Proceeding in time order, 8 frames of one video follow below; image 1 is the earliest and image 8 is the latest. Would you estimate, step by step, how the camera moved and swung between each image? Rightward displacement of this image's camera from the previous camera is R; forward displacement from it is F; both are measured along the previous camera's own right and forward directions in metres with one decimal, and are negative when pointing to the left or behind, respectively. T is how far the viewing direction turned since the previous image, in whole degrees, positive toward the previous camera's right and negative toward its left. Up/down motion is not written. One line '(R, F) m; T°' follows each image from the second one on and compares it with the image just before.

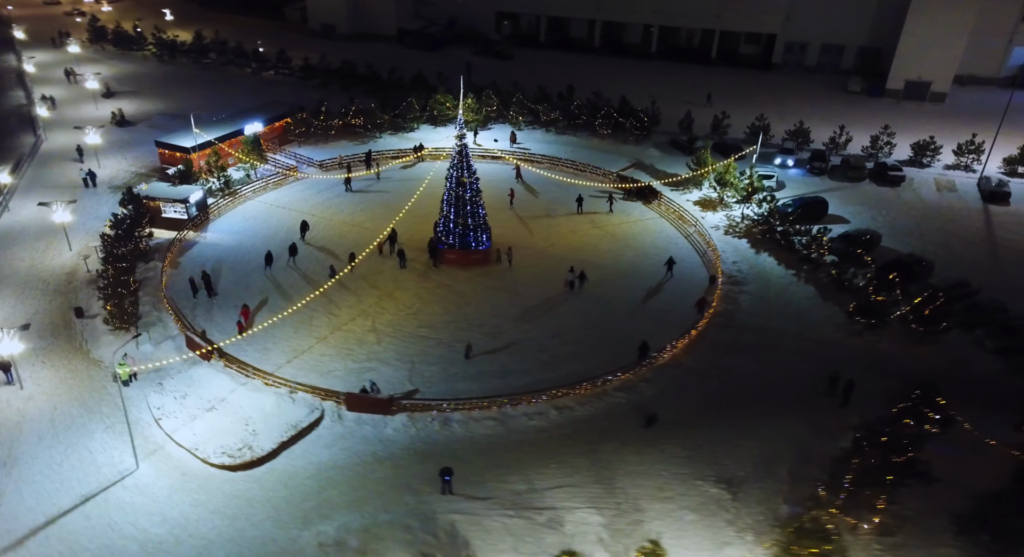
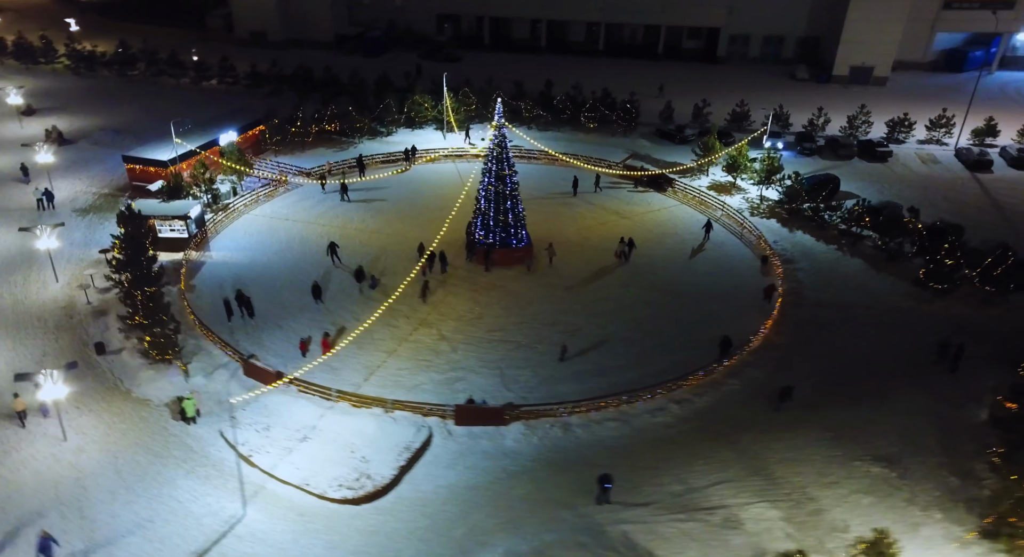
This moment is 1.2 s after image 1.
(-4.0, +1.3) m; +6°
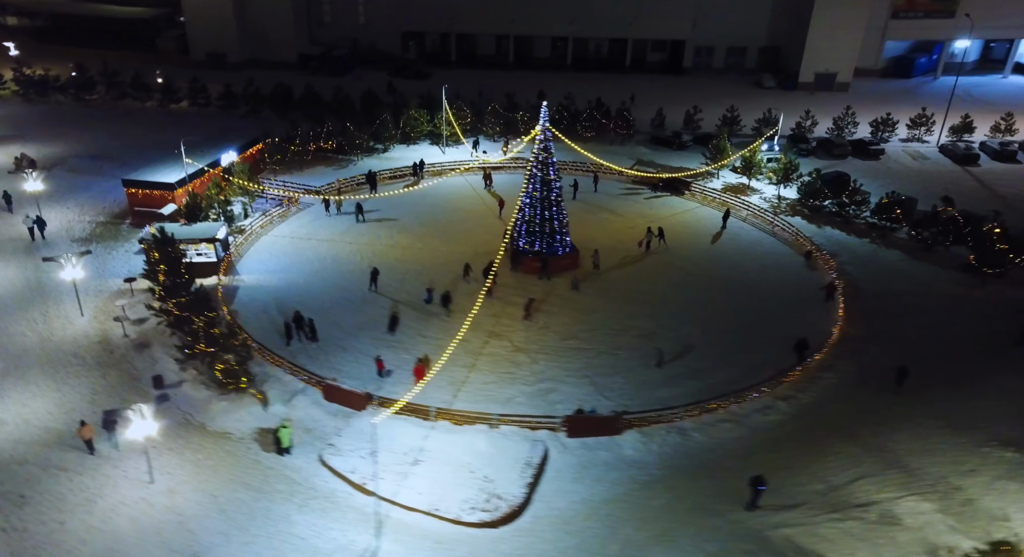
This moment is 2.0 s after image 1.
(-3.2, +0.6) m; +4°
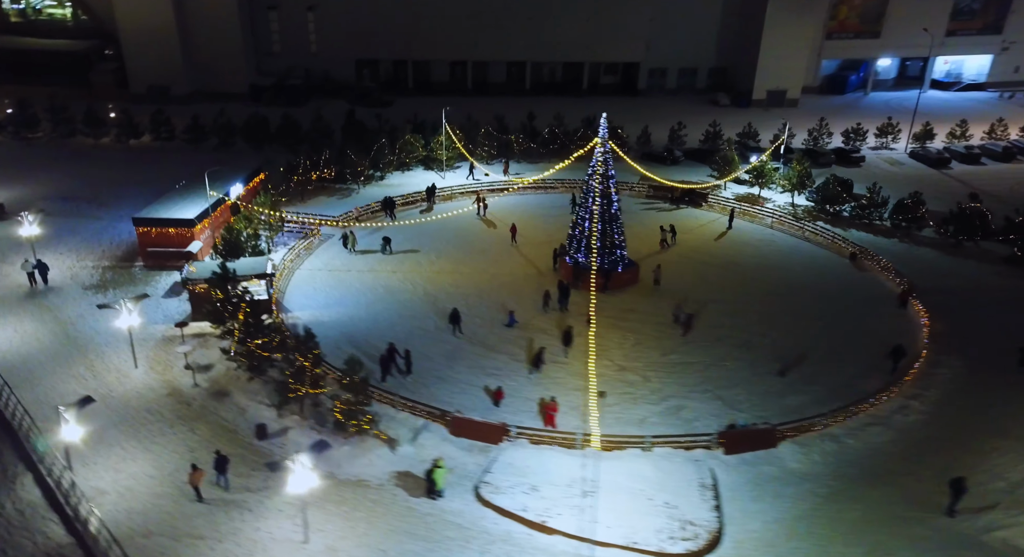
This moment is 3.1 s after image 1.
(-4.1, +0.8) m; +5°
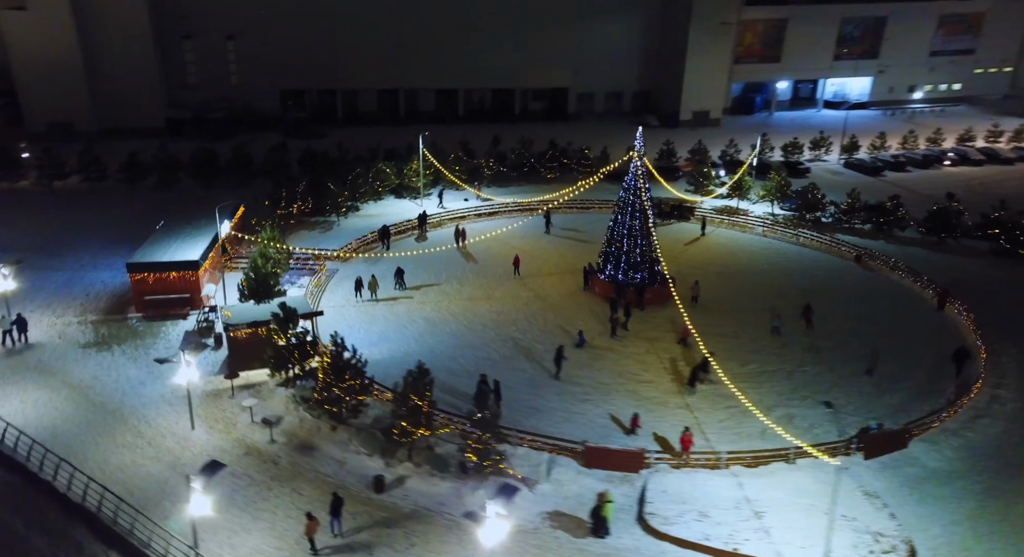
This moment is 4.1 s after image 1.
(-4.2, +0.9) m; +8°
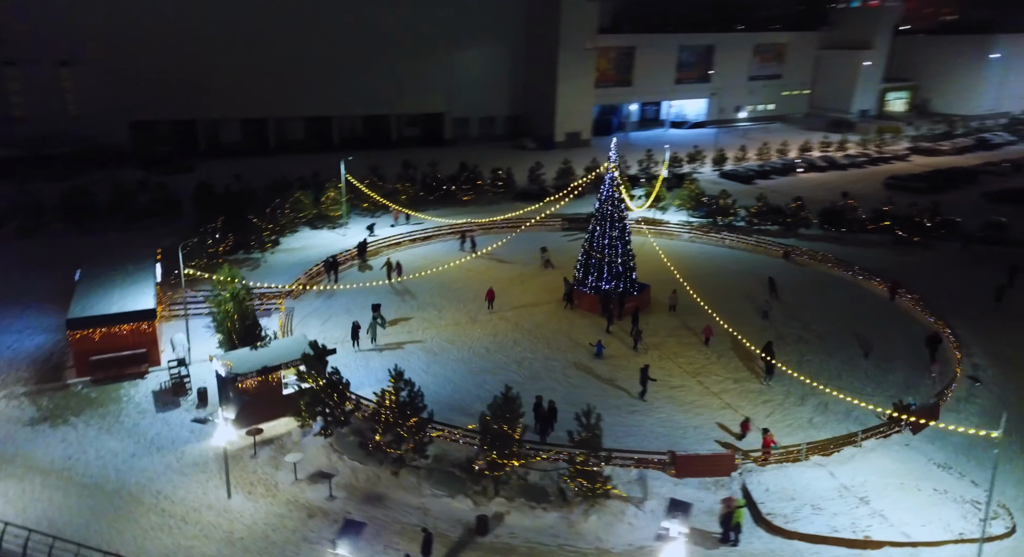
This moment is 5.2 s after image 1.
(-4.0, +0.9) m; +12°
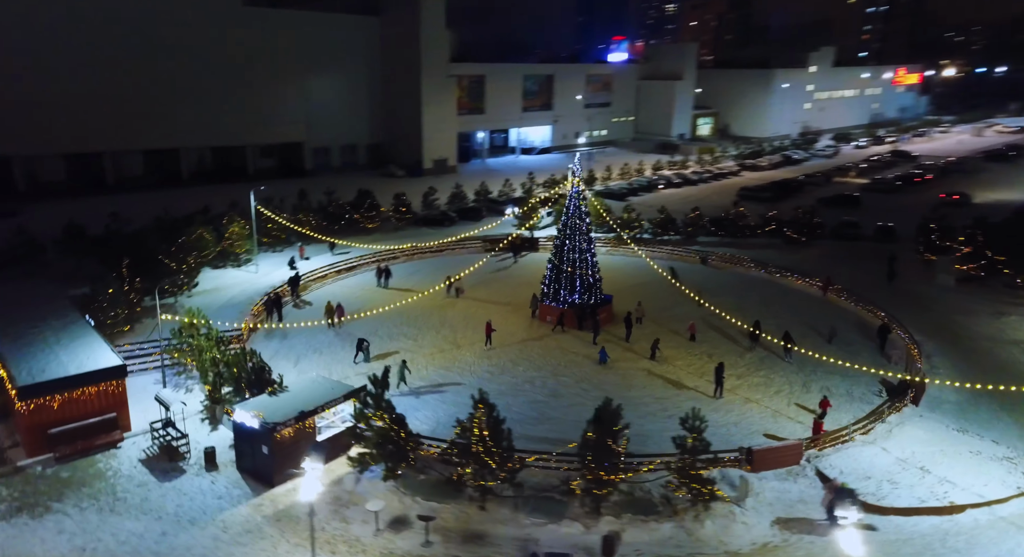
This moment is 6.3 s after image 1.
(-4.2, +0.7) m; +13°
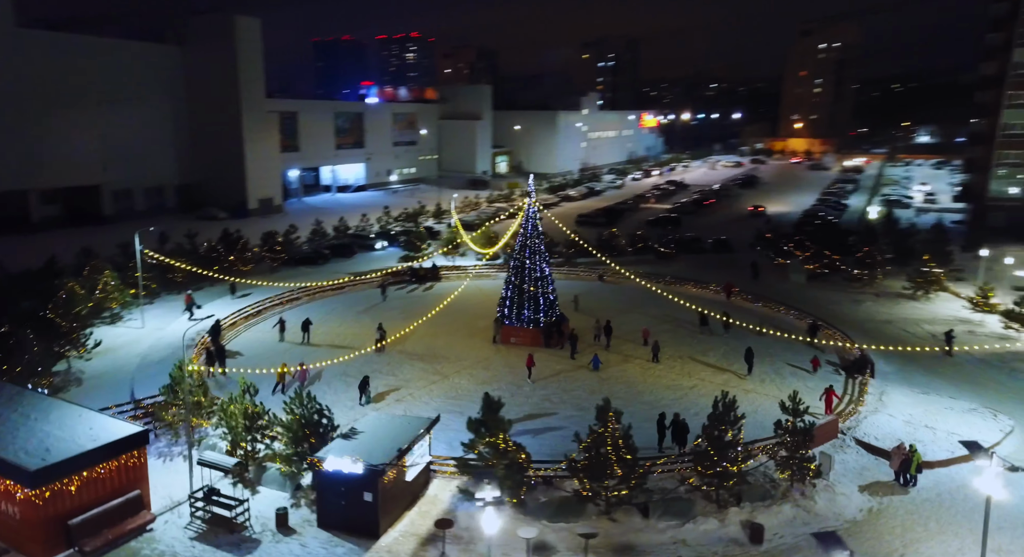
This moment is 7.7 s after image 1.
(-5.5, +0.5) m; +16°
